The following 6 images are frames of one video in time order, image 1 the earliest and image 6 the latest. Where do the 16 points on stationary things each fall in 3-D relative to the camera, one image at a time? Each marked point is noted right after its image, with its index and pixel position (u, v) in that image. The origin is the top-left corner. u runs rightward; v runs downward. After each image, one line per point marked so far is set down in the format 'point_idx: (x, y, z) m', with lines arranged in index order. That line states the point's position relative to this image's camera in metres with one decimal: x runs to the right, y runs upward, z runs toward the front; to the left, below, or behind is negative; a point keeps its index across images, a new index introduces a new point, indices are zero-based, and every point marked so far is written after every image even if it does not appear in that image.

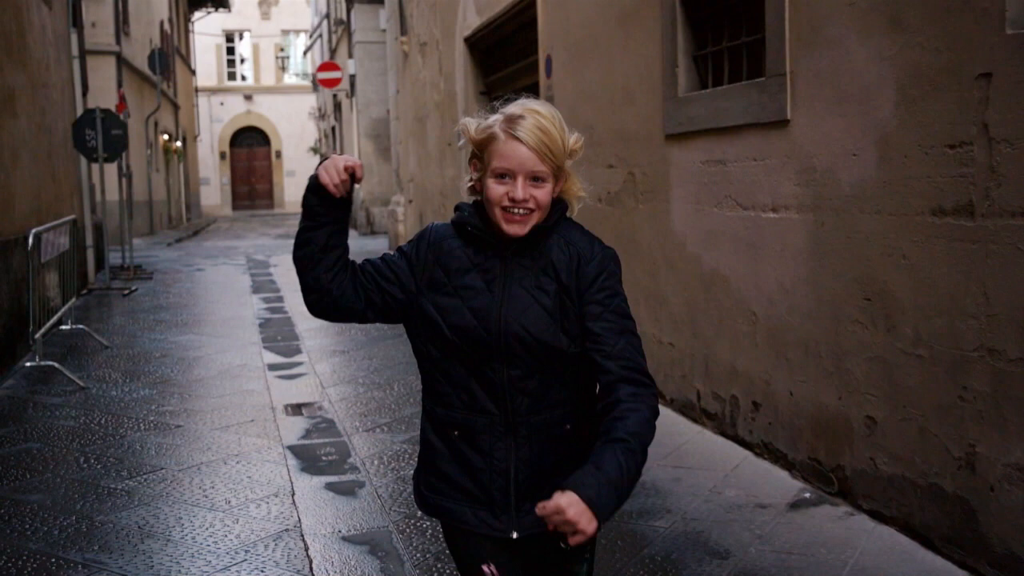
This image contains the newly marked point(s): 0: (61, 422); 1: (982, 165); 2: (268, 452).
0: (-2.8, -0.8, +6.1) m
1: (+1.5, +0.4, +3.3) m
2: (-1.3, -0.9, +5.5) m
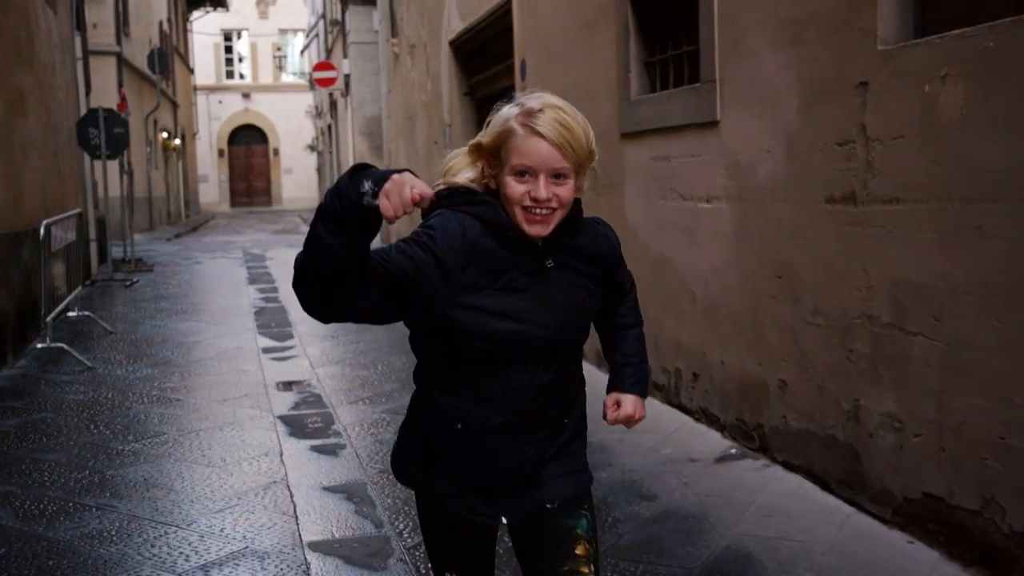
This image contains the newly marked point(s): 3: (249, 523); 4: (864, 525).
0: (-3.0, -0.7, +6.7) m
1: (+1.3, +0.5, +3.9) m
2: (-1.5, -0.8, +6.1) m
3: (-1.1, -1.0, +4.3) m
4: (+1.4, -0.9, +3.8) m
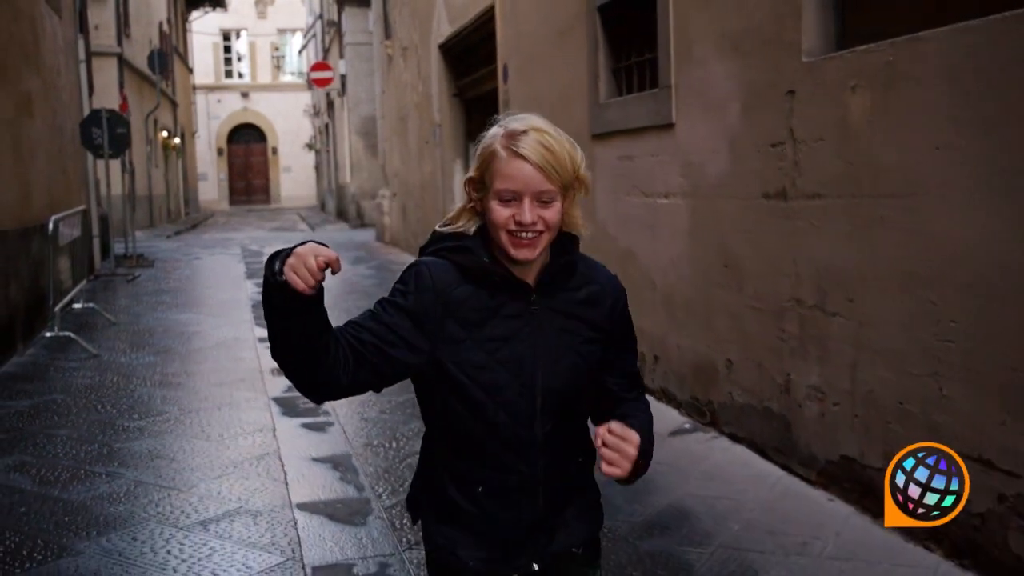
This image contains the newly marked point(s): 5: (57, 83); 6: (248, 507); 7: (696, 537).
0: (-3.1, -0.7, +7.2) m
1: (+1.2, +0.6, +4.3) m
2: (-1.7, -0.7, +6.5) m
3: (-1.3, -0.9, +4.7) m
4: (+1.2, -0.8, +4.3) m
5: (-5.1, +2.3, +11.2) m
6: (-1.2, -1.0, +4.4) m
7: (+0.7, -1.0, +3.8) m
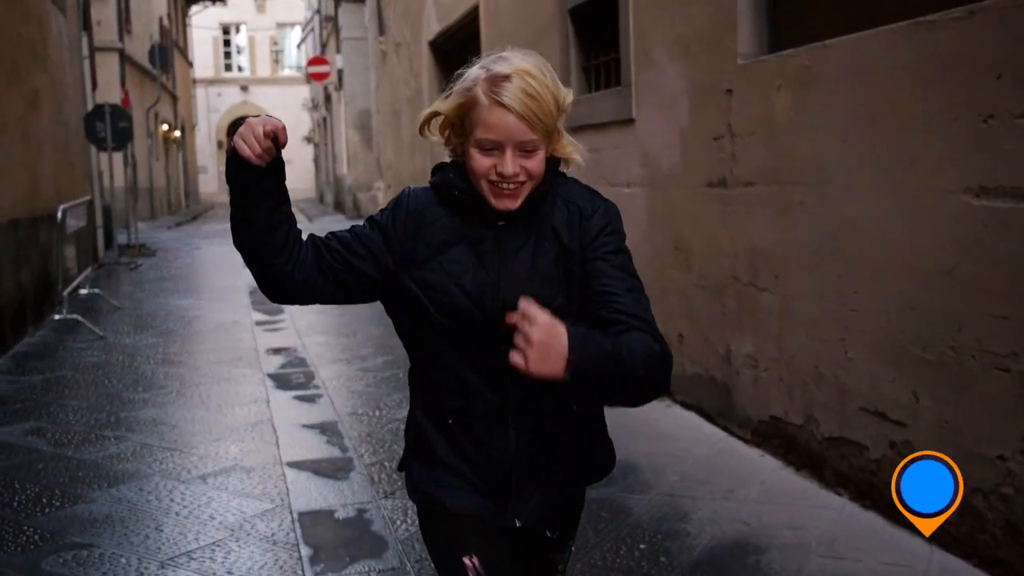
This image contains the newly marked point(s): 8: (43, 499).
0: (-3.3, -0.5, +7.7) m
1: (+1.0, +0.7, +4.8) m
2: (-1.8, -0.6, +7.0) m
3: (-1.4, -0.8, +5.2) m
4: (+1.0, -0.7, +4.8) m
5: (-5.3, +2.4, +11.7) m
6: (-1.3, -0.9, +4.9) m
7: (+0.5, -0.9, +4.3) m
8: (-2.1, -0.9, +4.4) m
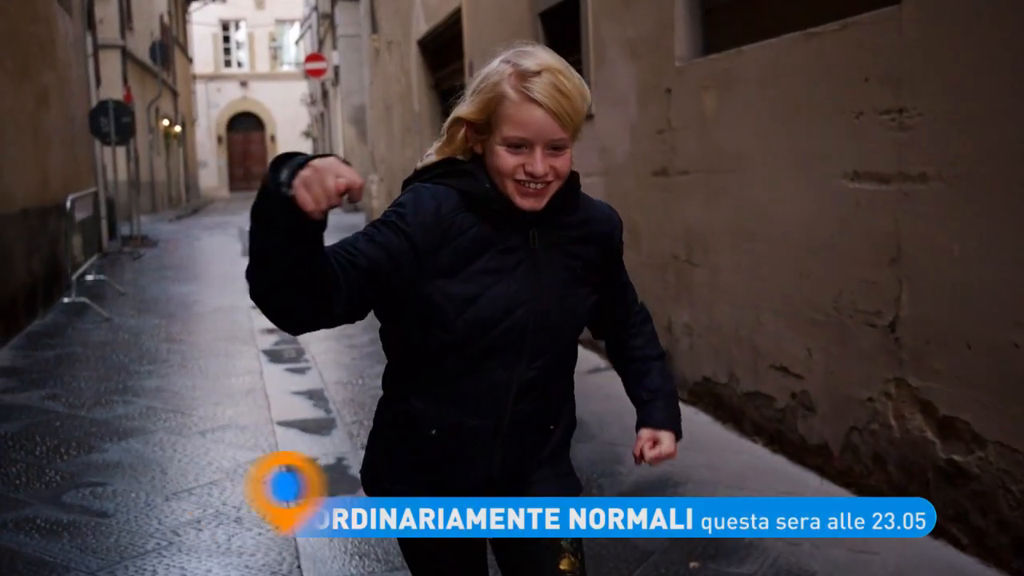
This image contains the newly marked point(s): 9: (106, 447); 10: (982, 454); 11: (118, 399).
0: (-3.5, -0.4, +8.3) m
1: (+0.8, +0.8, +5.4) m
2: (-2.0, -0.5, +7.6) m
3: (-1.6, -0.7, +5.8) m
4: (+0.9, -0.6, +5.4) m
5: (-5.4, +2.6, +12.3) m
6: (-1.5, -0.8, +5.6) m
7: (+0.4, -0.7, +4.9) m
8: (-2.3, -0.8, +5.0) m
9: (-2.1, -0.8, +5.0) m
10: (+1.5, -0.5, +3.2) m
11: (-2.4, -0.7, +6.0) m
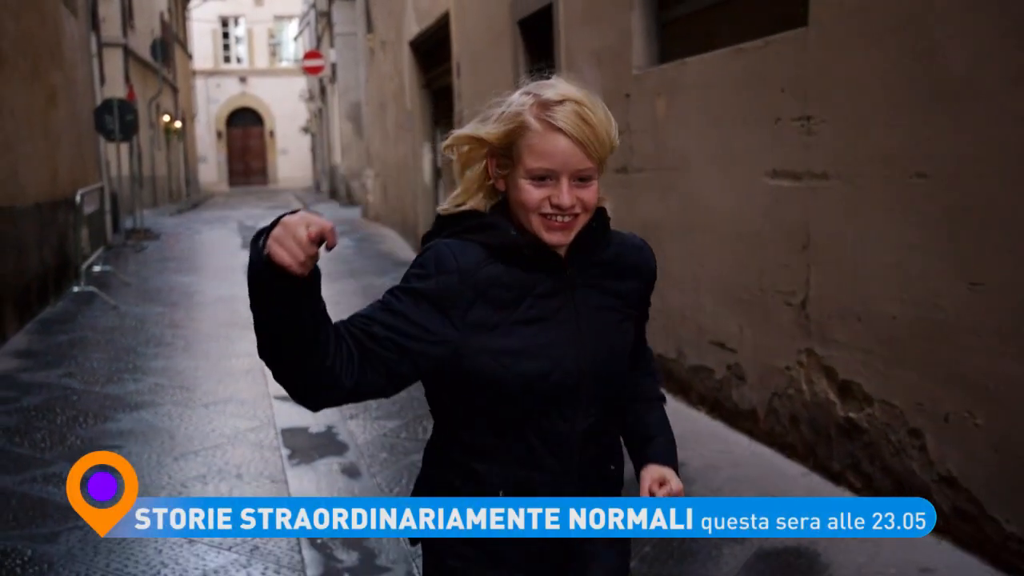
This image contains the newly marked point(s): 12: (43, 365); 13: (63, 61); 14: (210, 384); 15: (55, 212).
0: (-3.6, -0.3, +8.8) m
1: (+0.7, +0.9, +6.0) m
2: (-2.2, -0.4, +8.2) m
3: (-1.8, -0.6, +6.4) m
4: (+0.7, -0.5, +6.0) m
5: (-5.6, +2.7, +12.8) m
6: (-1.7, -0.7, +6.1) m
7: (+0.2, -0.7, +5.5) m
8: (-2.4, -0.7, +5.6) m
9: (-2.2, -0.7, +5.6) m
10: (+1.4, -0.5, +3.8) m
11: (-2.5, -0.6, +6.6) m
12: (-3.2, -0.5, +6.9) m
13: (-5.3, +2.7, +11.8) m
14: (-2.0, -0.6, +6.4) m
15: (-4.7, +0.8, +10.3) m
